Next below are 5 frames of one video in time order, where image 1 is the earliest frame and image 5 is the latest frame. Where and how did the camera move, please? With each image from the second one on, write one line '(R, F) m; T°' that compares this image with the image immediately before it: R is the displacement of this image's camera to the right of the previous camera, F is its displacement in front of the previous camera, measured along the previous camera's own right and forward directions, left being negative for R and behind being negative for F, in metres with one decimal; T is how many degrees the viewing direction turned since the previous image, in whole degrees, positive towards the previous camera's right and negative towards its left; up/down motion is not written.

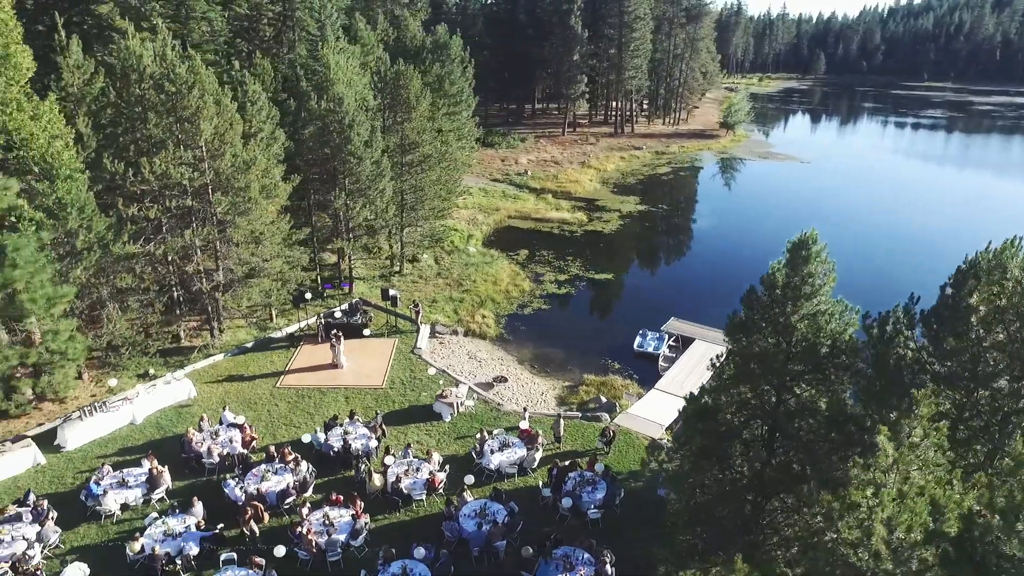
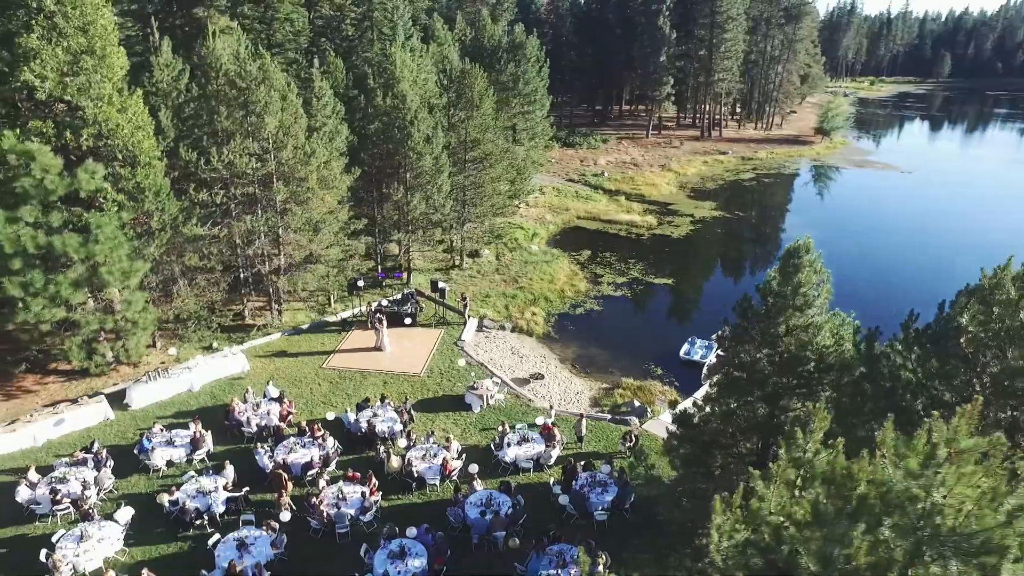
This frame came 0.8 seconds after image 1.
(+2.0, -0.1) m; -8°
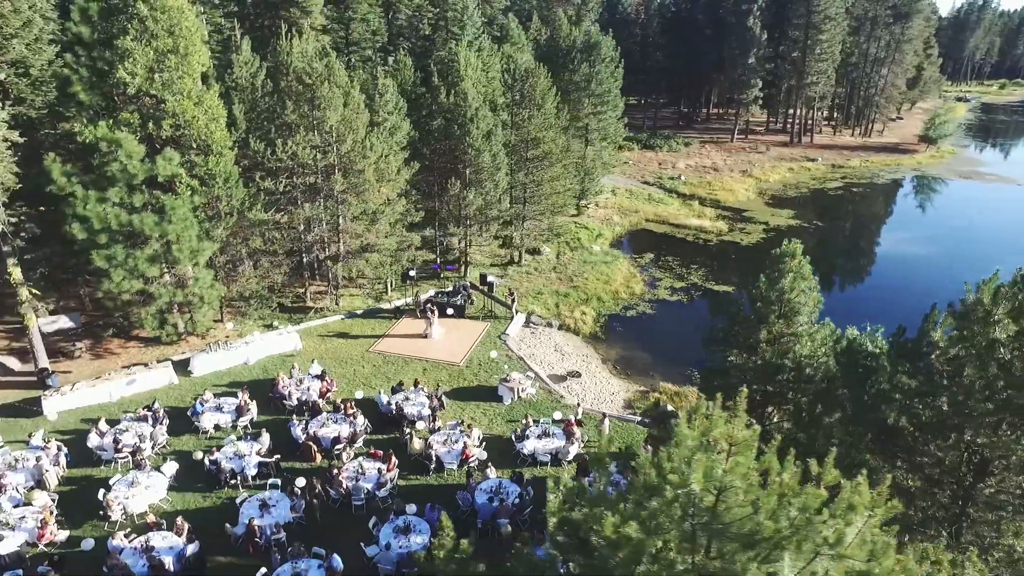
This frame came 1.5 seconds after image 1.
(+1.9, -0.3) m; -8°
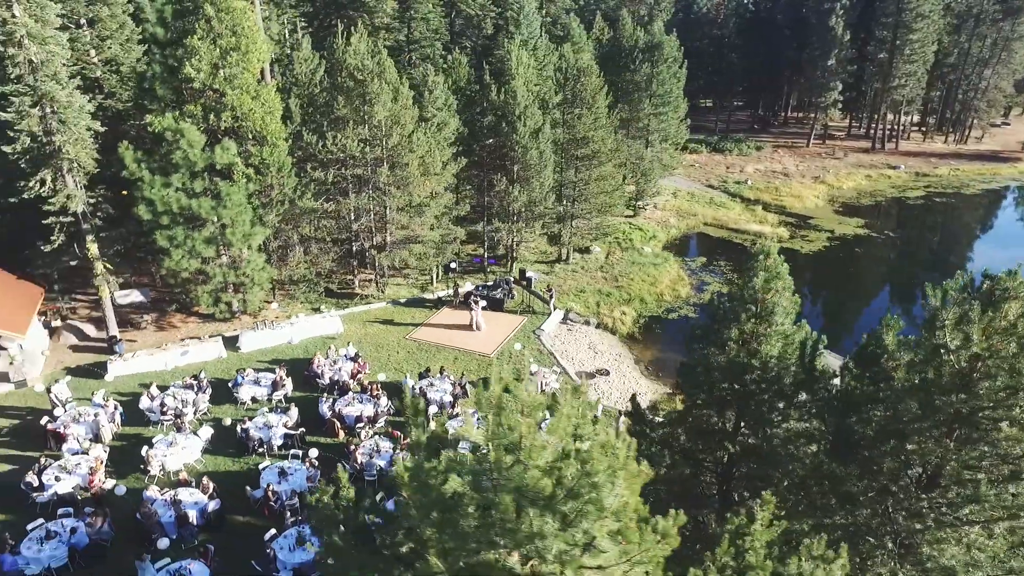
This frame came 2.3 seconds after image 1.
(+1.8, -0.3) m; -7°
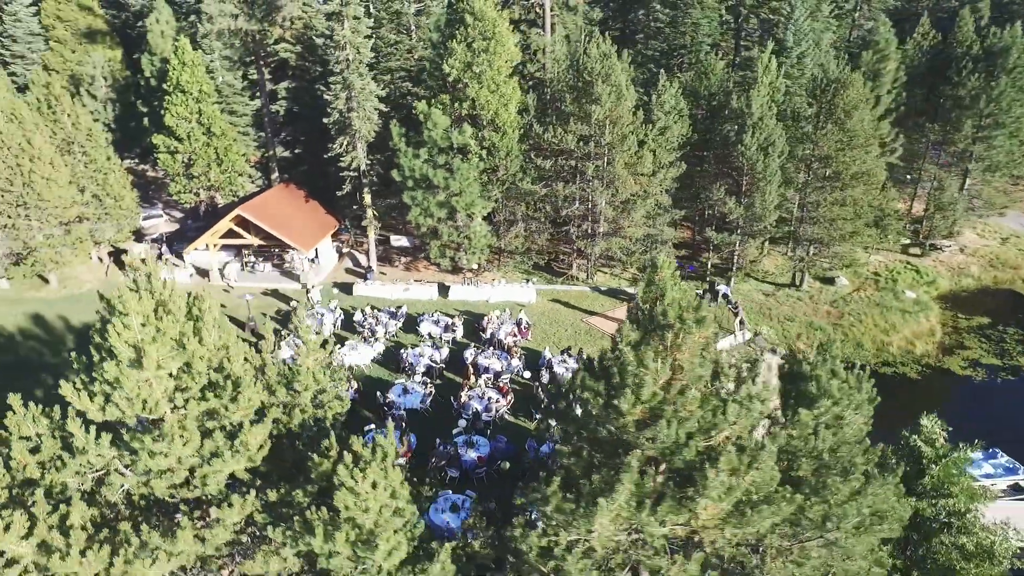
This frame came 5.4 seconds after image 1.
(+7.7, +0.2) m; -31°
